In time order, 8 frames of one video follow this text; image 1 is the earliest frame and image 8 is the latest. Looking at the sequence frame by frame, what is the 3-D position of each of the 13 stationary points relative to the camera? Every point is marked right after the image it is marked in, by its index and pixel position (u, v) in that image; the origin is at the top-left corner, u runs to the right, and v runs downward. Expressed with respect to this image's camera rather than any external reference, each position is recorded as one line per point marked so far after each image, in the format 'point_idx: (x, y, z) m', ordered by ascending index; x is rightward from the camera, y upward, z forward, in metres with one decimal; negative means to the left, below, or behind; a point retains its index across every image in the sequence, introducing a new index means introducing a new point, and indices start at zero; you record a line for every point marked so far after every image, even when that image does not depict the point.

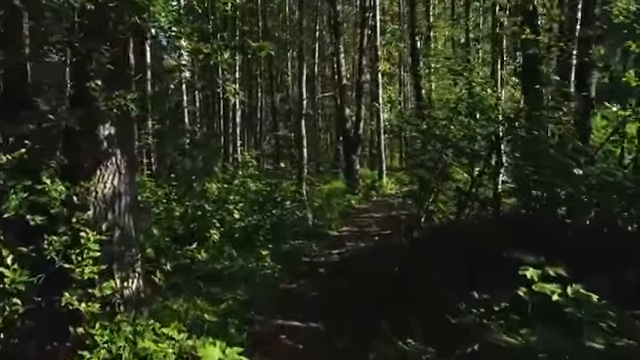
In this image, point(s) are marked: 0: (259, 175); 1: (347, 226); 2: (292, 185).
0: (-1.3, +0.1, +14.6) m
1: (+0.6, -1.0, +15.0) m
2: (-0.6, -0.1, +15.8) m
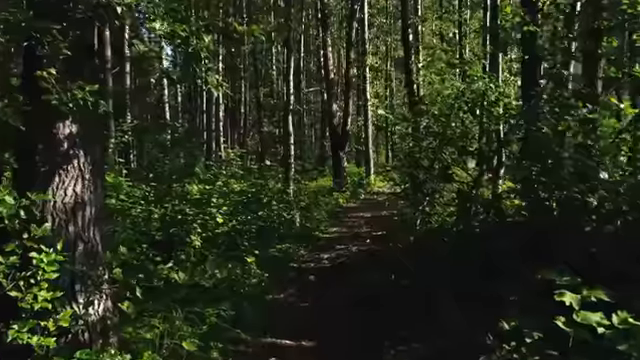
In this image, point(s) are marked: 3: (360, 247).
0: (-1.5, +0.1, +13.8) m
1: (+0.3, -1.0, +14.4) m
2: (-0.9, -0.1, +15.1) m
3: (+0.7, -1.1, +11.4) m
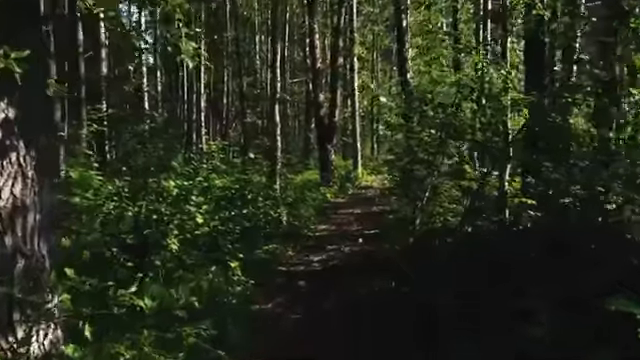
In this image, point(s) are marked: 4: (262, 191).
0: (-1.8, +0.2, +12.9) m
1: (+0.1, -0.9, +13.5) m
2: (-1.2, +0.1, +14.2) m
3: (+0.5, -1.0, +10.6) m
4: (-1.0, -0.2, +12.0) m
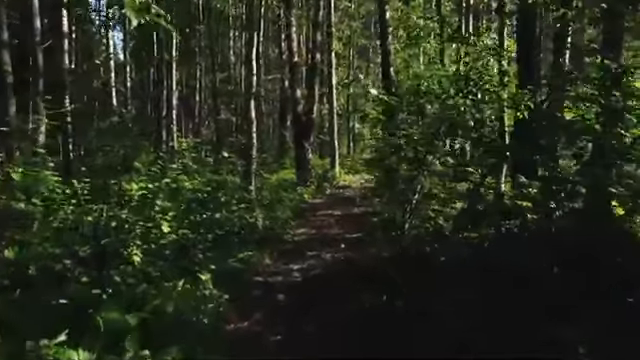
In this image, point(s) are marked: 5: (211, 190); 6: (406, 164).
0: (-2.1, +0.2, +12.0) m
1: (-0.3, -0.9, +12.7) m
2: (-1.6, +0.1, +13.3) m
3: (+0.2, -1.0, +9.8) m
4: (-1.3, -0.2, +11.2) m
5: (-1.6, -0.1, +10.5) m
6: (+1.0, +0.3, +9.0) m
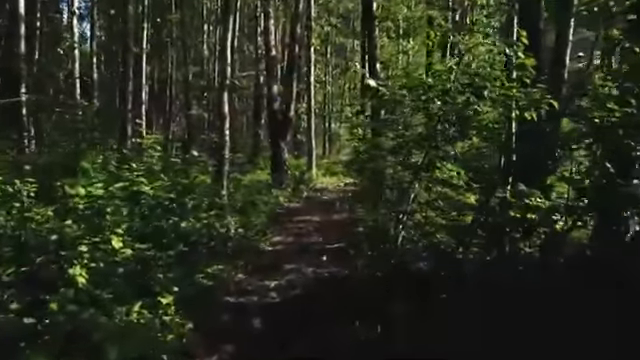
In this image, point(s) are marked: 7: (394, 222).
0: (-2.5, +0.2, +10.8) m
1: (-0.7, -0.9, +11.6) m
2: (-2.0, 0.0, +12.1) m
3: (-0.1, -1.1, +8.7) m
4: (-1.6, -0.2, +10.0) m
5: (-1.9, -0.1, +9.4) m
6: (+0.8, +0.2, +8.0) m
7: (+0.8, -0.5, +8.1) m
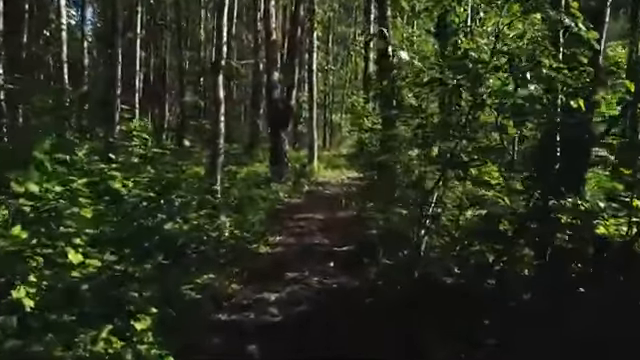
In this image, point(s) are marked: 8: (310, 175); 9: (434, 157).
0: (-2.4, +0.3, +9.7) m
1: (-0.6, -0.8, +10.4) m
2: (-1.9, +0.1, +11.0) m
3: (0.0, -1.0, +7.5) m
4: (-1.5, -0.1, +8.9) m
5: (-1.8, -0.1, +8.2) m
6: (+0.9, +0.2, +6.8) m
7: (+0.9, -0.4, +7.0) m
8: (-0.3, +0.1, +19.2) m
9: (+1.1, +0.2, +6.8) m
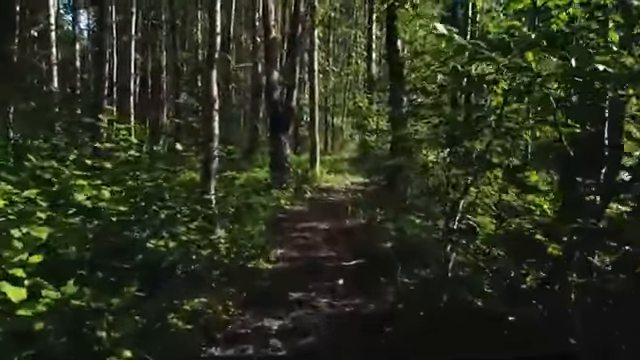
0: (-2.3, +0.2, +8.7) m
1: (-0.5, -0.9, +9.5) m
2: (-1.8, 0.0, +10.0) m
3: (+0.1, -1.1, +6.6) m
4: (-1.5, -0.2, +7.9) m
5: (-1.8, -0.2, +7.3) m
6: (+1.0, +0.2, +5.9) m
7: (+1.0, -0.5, +6.0) m
8: (-0.2, 0.0, +18.2) m
9: (+1.2, +0.2, +5.9) m
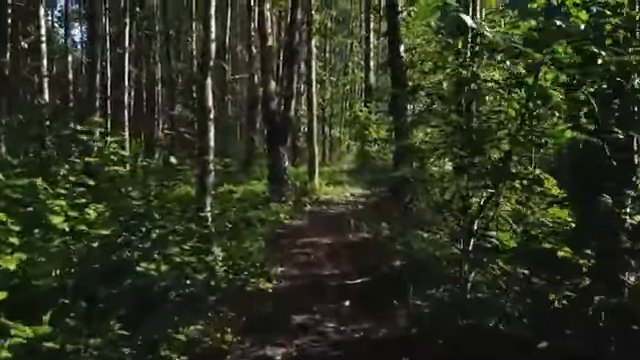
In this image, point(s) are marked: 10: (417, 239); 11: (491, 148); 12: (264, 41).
0: (-2.3, 0.0, +8.2) m
1: (-0.5, -1.1, +9.0) m
2: (-1.8, -0.2, +9.6) m
3: (+0.2, -1.2, +6.1) m
4: (-1.4, -0.4, +7.4) m
5: (-1.7, -0.3, +6.8) m
6: (+1.0, +0.1, +5.4) m
7: (+1.0, -0.6, +5.5) m
8: (-0.2, -0.3, +17.8) m
9: (+1.2, +0.1, +5.4) m
10: (+0.9, -0.5, +5.3) m
11: (+1.3, +0.2, +5.3) m
12: (-1.4, +3.3, +16.8) m
